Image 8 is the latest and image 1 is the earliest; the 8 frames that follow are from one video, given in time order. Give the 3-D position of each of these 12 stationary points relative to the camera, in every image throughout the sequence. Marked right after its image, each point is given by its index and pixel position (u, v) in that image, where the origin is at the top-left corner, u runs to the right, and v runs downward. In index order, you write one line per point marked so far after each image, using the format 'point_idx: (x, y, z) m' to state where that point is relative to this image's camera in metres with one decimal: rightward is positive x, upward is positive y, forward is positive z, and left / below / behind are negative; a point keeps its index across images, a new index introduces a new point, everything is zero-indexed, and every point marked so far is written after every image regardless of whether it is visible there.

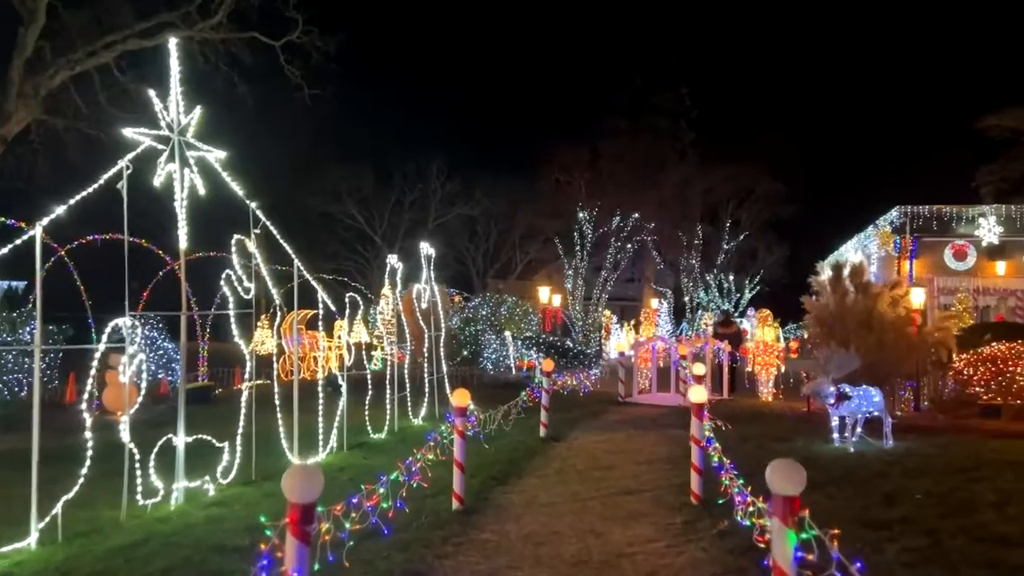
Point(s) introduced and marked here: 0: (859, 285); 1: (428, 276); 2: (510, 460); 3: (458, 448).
0: (+6.8, +0.1, +16.5) m
1: (-1.6, +0.2, +16.3) m
2: (0.0, -2.5, +12.0) m
3: (-0.6, -1.8, +9.3) m
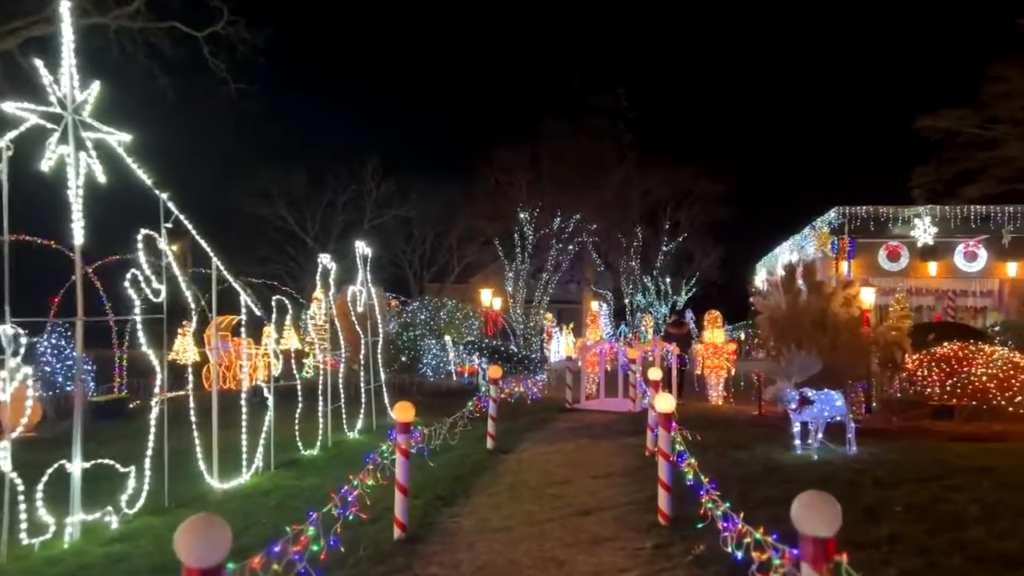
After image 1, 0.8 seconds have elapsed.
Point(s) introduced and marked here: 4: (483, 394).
0: (+5.8, +0.1, +16.0) m
1: (-2.7, +0.2, +15.2) m
2: (-0.7, -2.5, +11.0) m
3: (-1.1, -1.8, +8.2) m
4: (-0.6, -2.0, +15.9) m
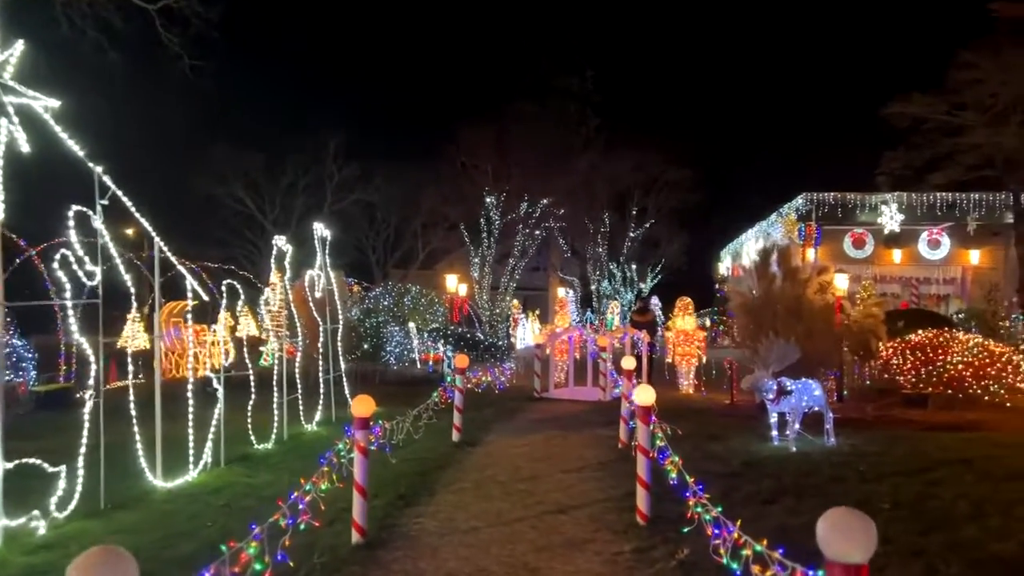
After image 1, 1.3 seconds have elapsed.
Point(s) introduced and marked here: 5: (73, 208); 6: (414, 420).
0: (+5.1, +0.3, +15.6) m
1: (-3.3, +0.4, +14.4) m
2: (-1.1, -2.3, +10.3) m
3: (-1.4, -1.6, +7.6) m
4: (-1.2, -1.8, +15.3) m
5: (-4.4, +0.8, +8.3) m
6: (-1.6, -2.1, +13.4) m
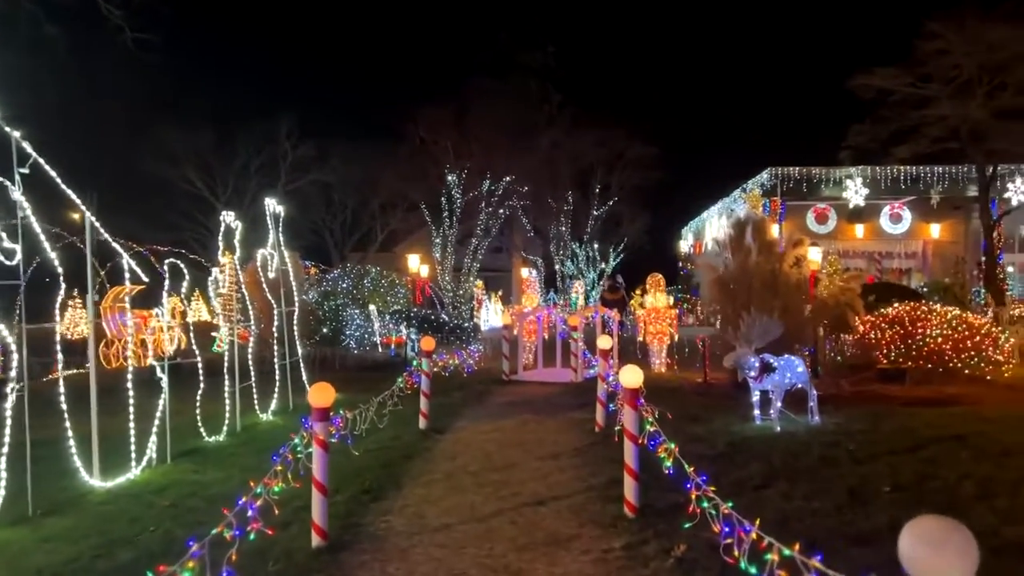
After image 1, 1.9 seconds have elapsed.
0: (+4.5, +0.8, +15.1) m
1: (-3.8, +0.8, +13.5) m
2: (-1.4, -2.0, +9.6) m
3: (-1.6, -1.4, +6.8) m
4: (-1.7, -1.4, +14.5) m
5: (-4.7, +1.0, +7.4) m
6: (-2.0, -1.8, +12.7) m
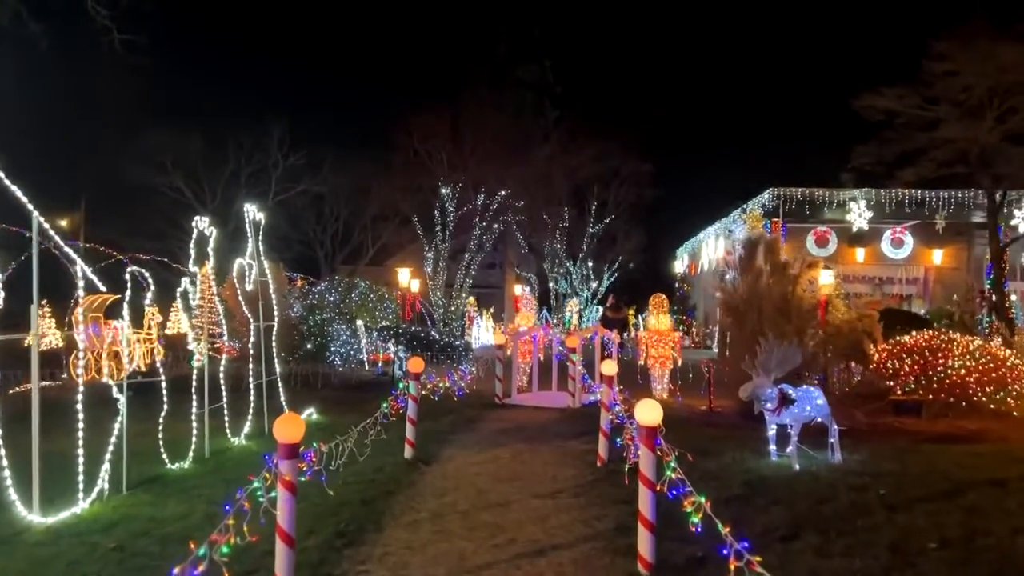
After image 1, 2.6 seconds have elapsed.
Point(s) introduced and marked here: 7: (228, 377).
0: (+4.5, +0.4, +14.2) m
1: (-3.8, +0.6, +12.5) m
2: (-1.5, -2.2, +8.6) m
3: (-1.6, -1.5, +5.8) m
4: (-1.8, -1.7, +13.5) m
5: (-4.6, +0.9, +6.4) m
6: (-2.1, -2.0, +11.7) m
7: (-5.4, -1.7, +15.8) m
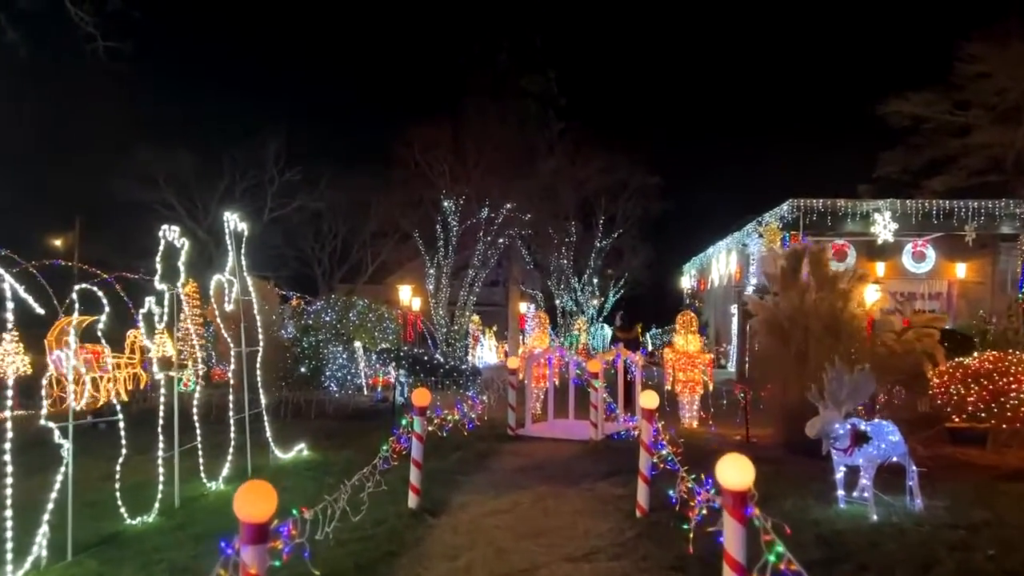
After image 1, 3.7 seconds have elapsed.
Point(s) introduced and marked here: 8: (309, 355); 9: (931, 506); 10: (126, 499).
0: (+4.7, +0.2, +12.7) m
1: (-3.6, +0.3, +11.0) m
2: (-1.3, -2.4, +7.0) m
3: (-1.3, -1.6, +4.2) m
4: (-1.6, -1.9, +11.9) m
5: (-4.4, +0.8, +4.9) m
6: (-1.9, -2.3, +10.1) m
7: (-5.1, -2.0, +14.2) m
8: (-4.5, -1.5, +18.4) m
9: (+4.5, -2.3, +8.9) m
10: (-4.2, -2.2, +9.2) m
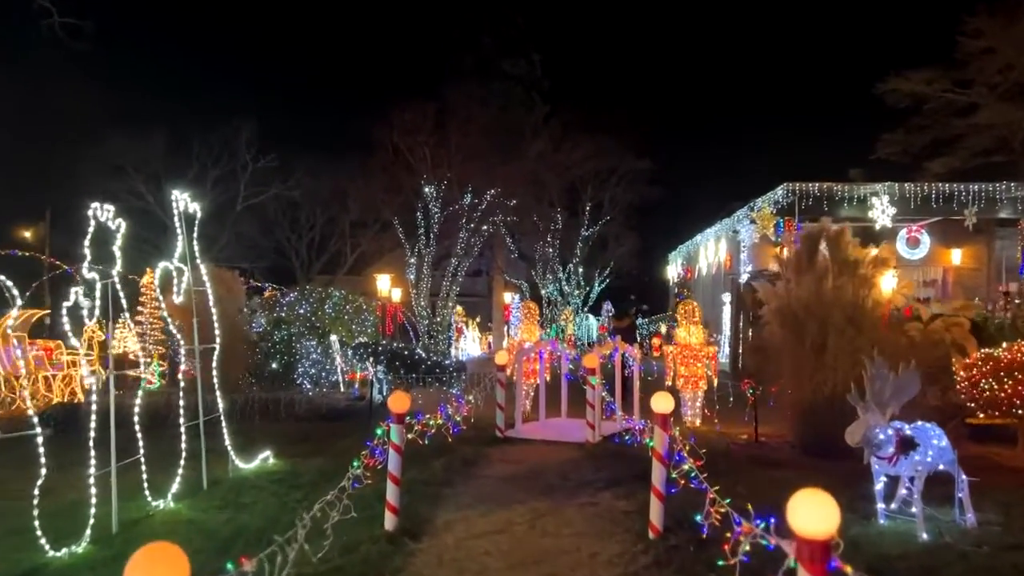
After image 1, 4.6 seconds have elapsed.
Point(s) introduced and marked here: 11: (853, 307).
0: (+4.5, +0.4, +11.5) m
1: (-3.7, +0.4, +9.7) m
2: (-1.3, -2.3, +5.7) m
3: (-1.3, -1.6, +3.0) m
4: (-1.7, -1.8, +10.7) m
5: (-4.4, +0.8, +3.5) m
6: (-2.0, -2.1, +8.8) m
7: (-5.3, -1.9, +12.9) m
8: (-4.7, -1.3, +17.0) m
9: (+4.4, -2.2, +7.8) m
10: (-4.3, -2.1, +7.8) m
11: (+4.7, -0.2, +11.2) m
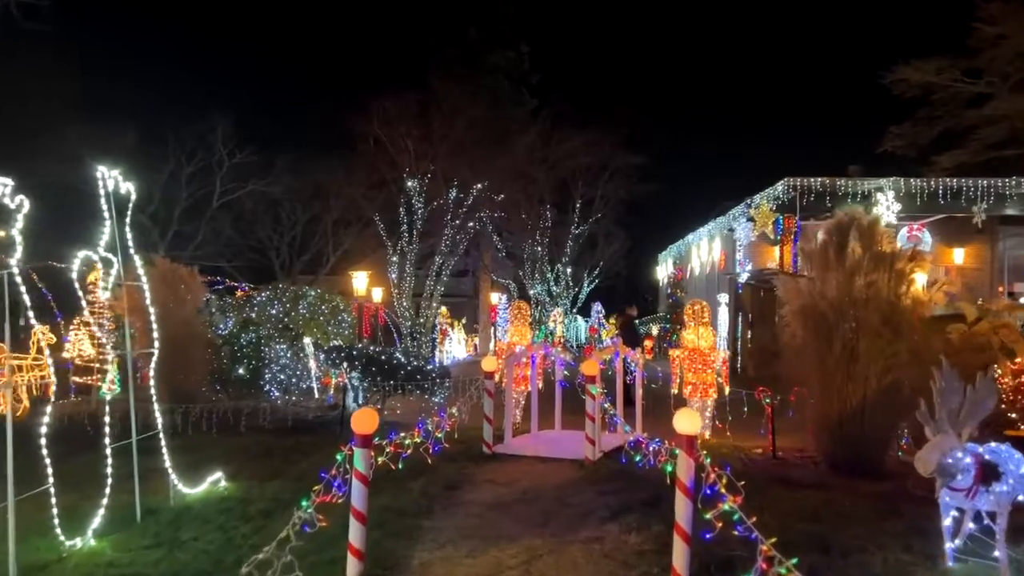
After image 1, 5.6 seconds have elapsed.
0: (+4.4, +0.4, +10.2) m
1: (-3.8, +0.5, +8.2) m
2: (-1.3, -2.2, +4.3) m
3: (-1.3, -1.5, +1.5) m
4: (-1.8, -1.7, +9.2) m
5: (-4.4, +0.9, +2.0) m
6: (-2.0, -2.1, +7.3) m
7: (-5.5, -1.8, +11.4) m
8: (-5.0, -1.3, +15.5) m
9: (+4.4, -2.1, +6.4) m
10: (-4.3, -2.1, +6.3) m
11: (+4.5, -0.2, +9.9) m
